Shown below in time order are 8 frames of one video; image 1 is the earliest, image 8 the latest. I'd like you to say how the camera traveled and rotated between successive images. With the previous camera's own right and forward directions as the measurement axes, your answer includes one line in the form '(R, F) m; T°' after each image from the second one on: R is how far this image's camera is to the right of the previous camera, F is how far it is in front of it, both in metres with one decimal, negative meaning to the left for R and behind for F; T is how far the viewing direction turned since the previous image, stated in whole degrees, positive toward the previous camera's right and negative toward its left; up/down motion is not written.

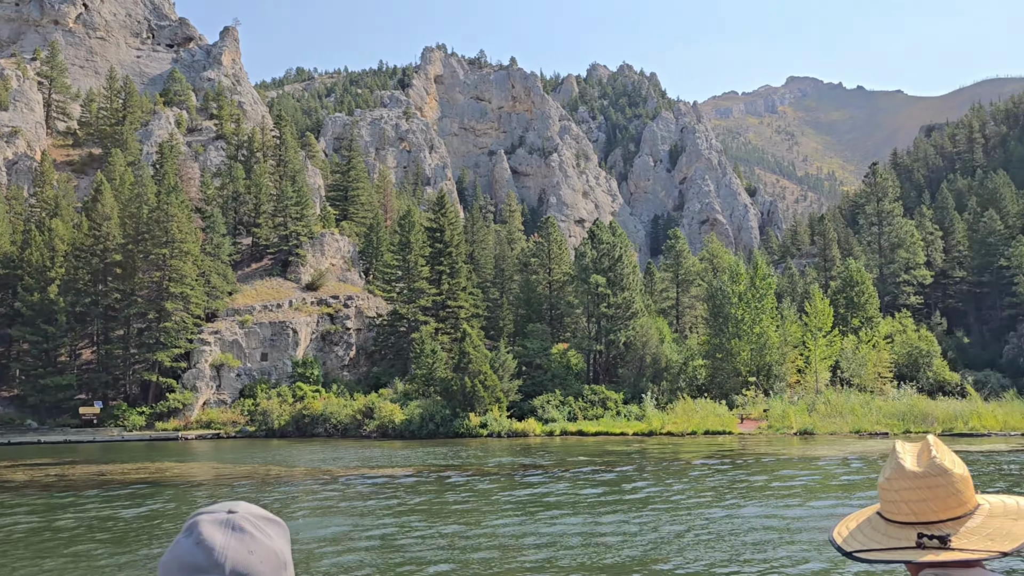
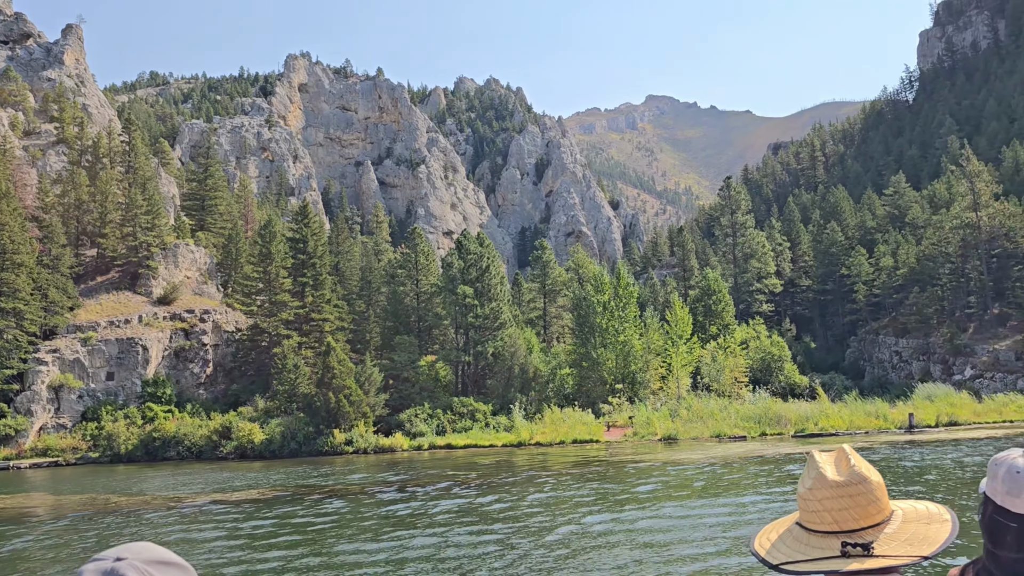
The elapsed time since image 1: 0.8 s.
(+0.1, +0.4) m; +9°
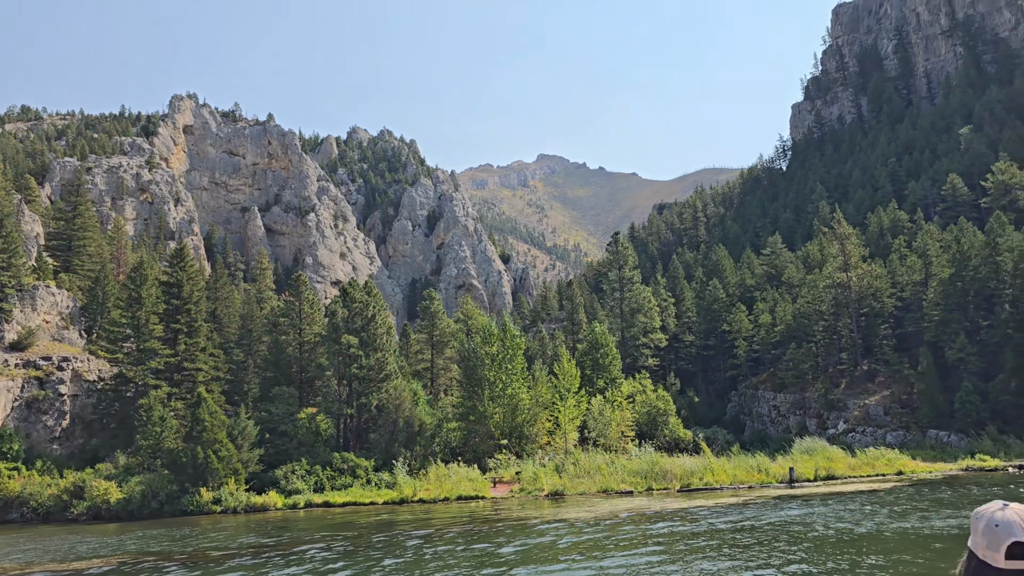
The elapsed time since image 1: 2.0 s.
(+0.1, +0.7) m; +7°
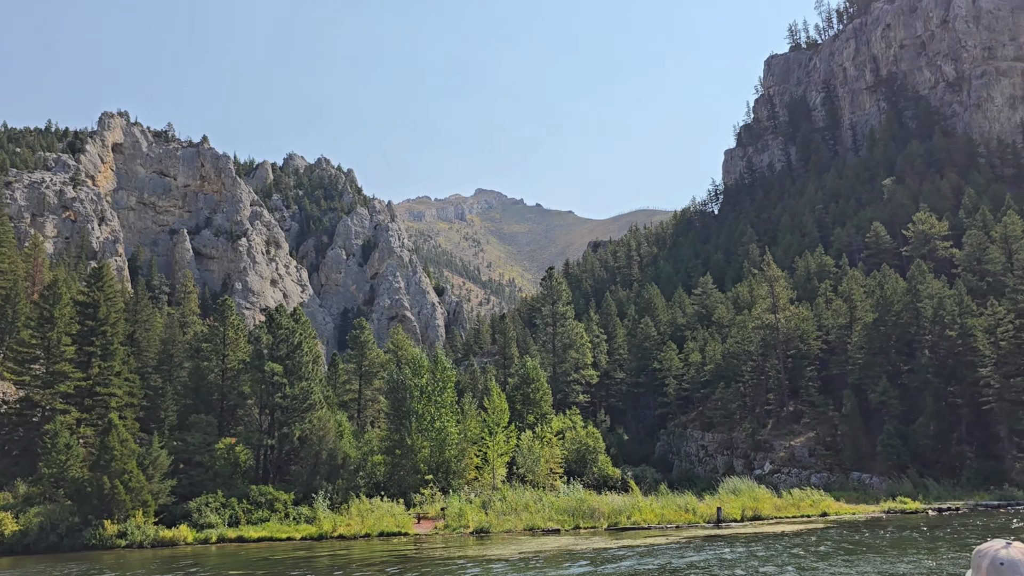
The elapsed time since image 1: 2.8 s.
(+0.1, +0.5) m; +4°
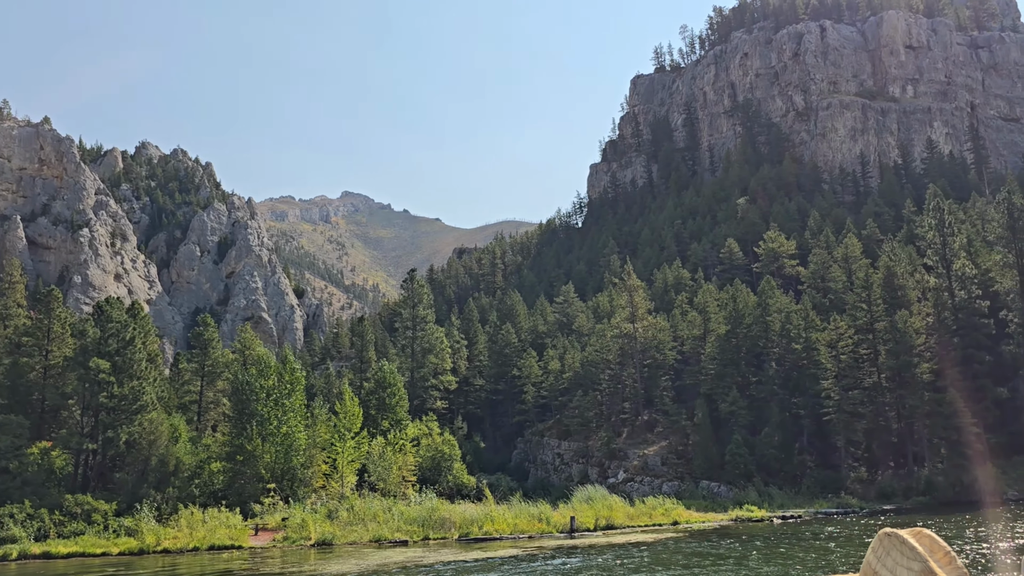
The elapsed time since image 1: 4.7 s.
(+0.3, +1.2) m; +9°
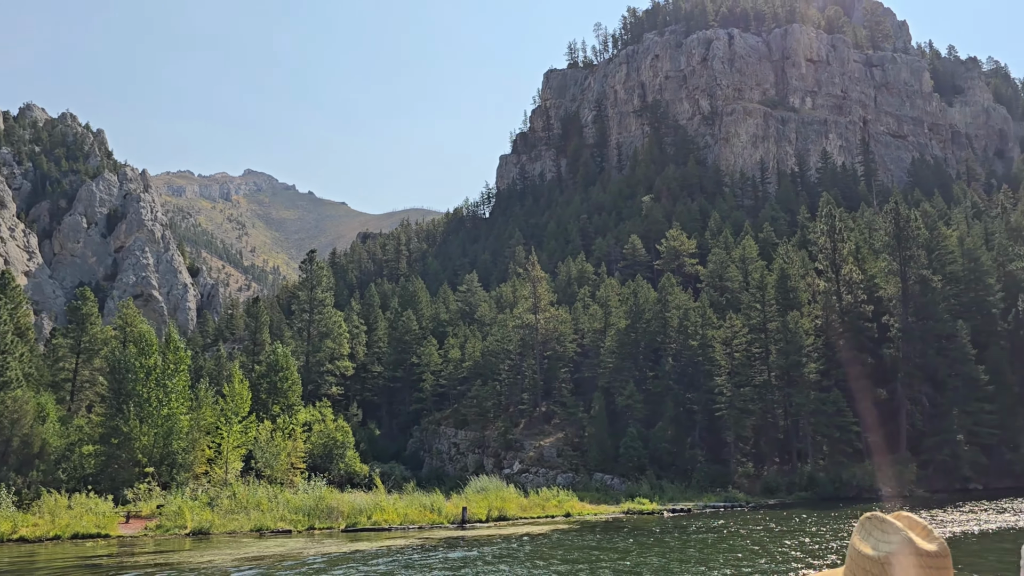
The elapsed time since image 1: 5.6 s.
(+0.1, +0.6) m; +6°
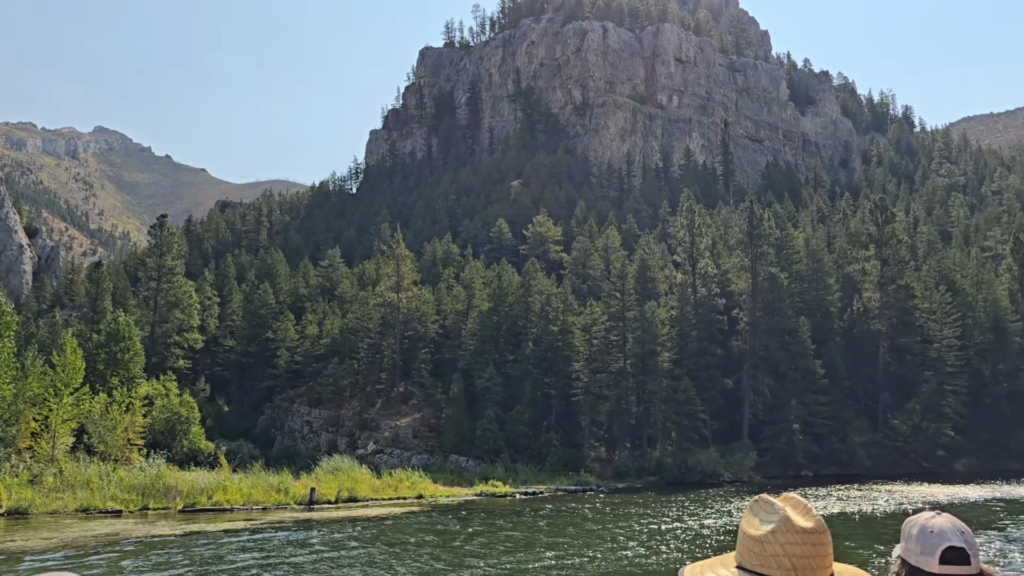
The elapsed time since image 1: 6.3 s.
(+0.1, +0.4) m; +9°
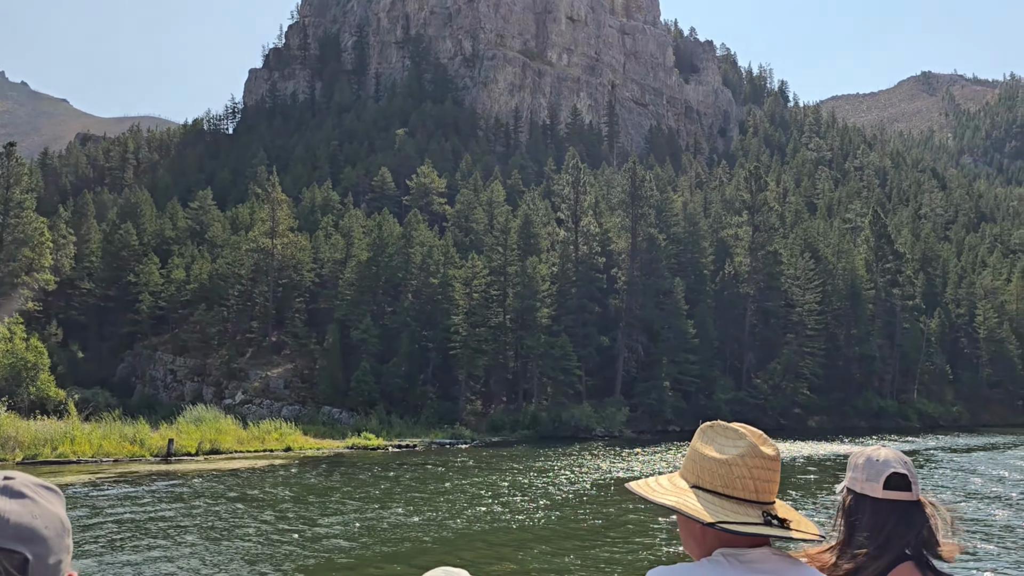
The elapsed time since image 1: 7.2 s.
(+0.1, +0.6) m; +8°
